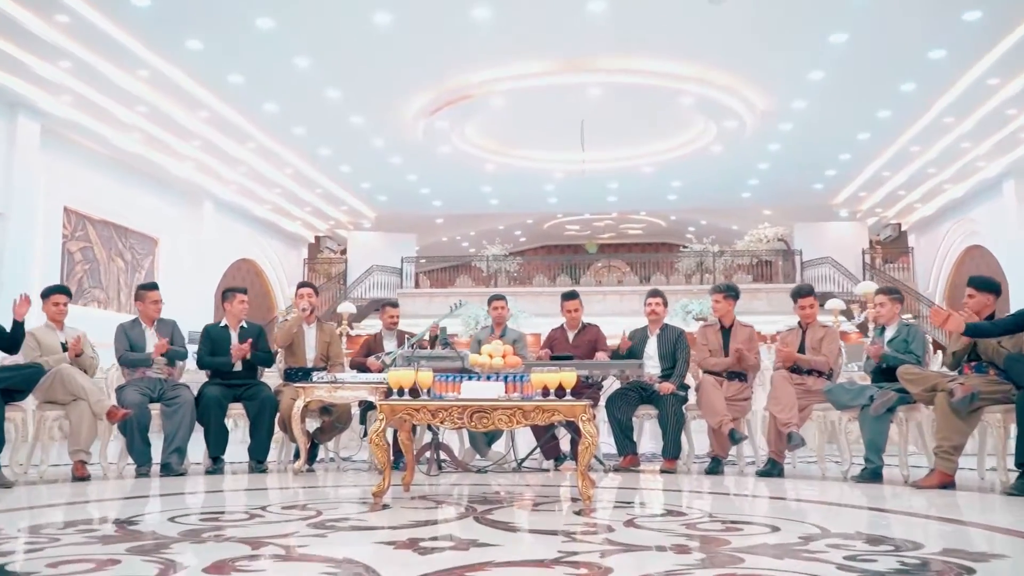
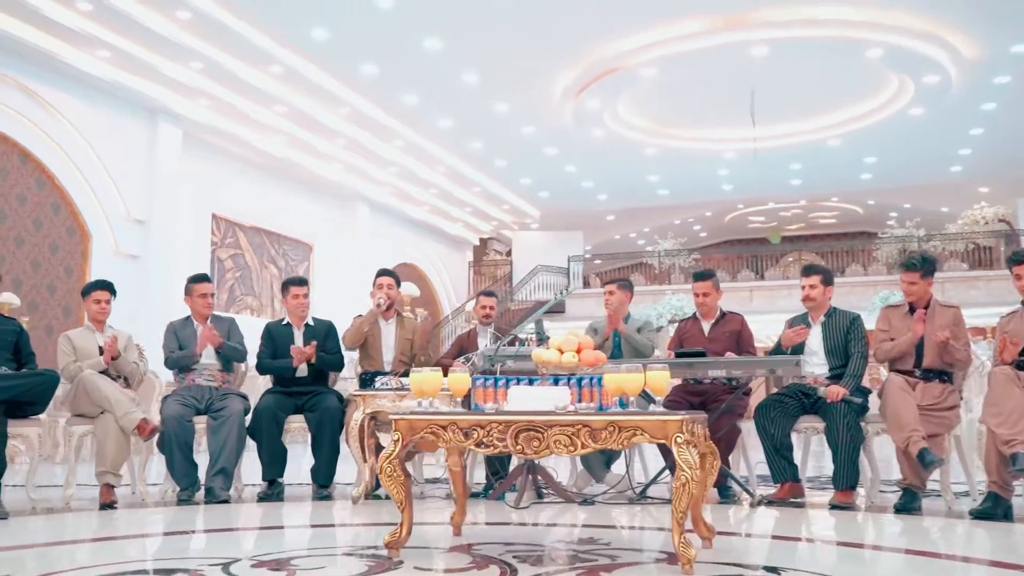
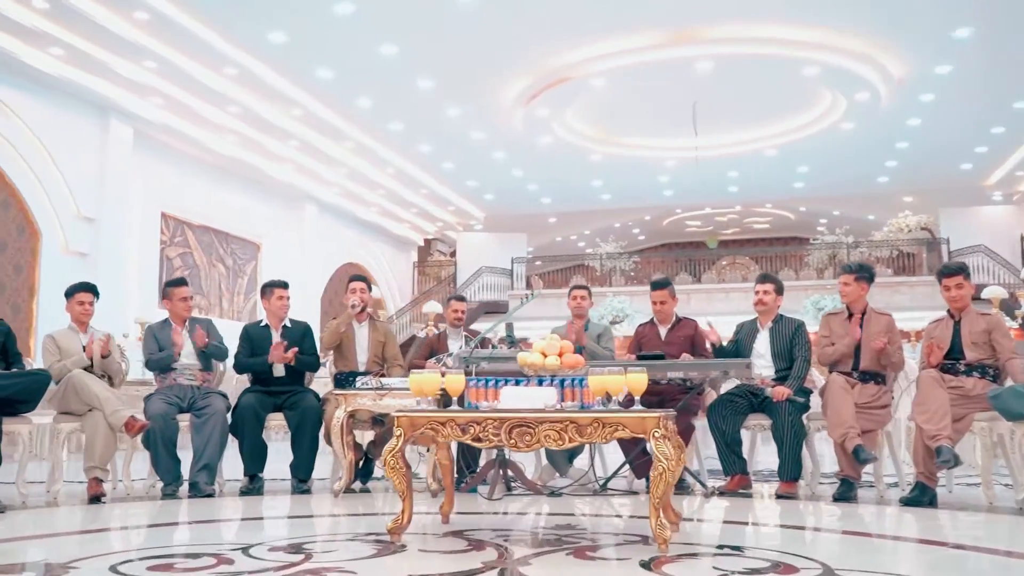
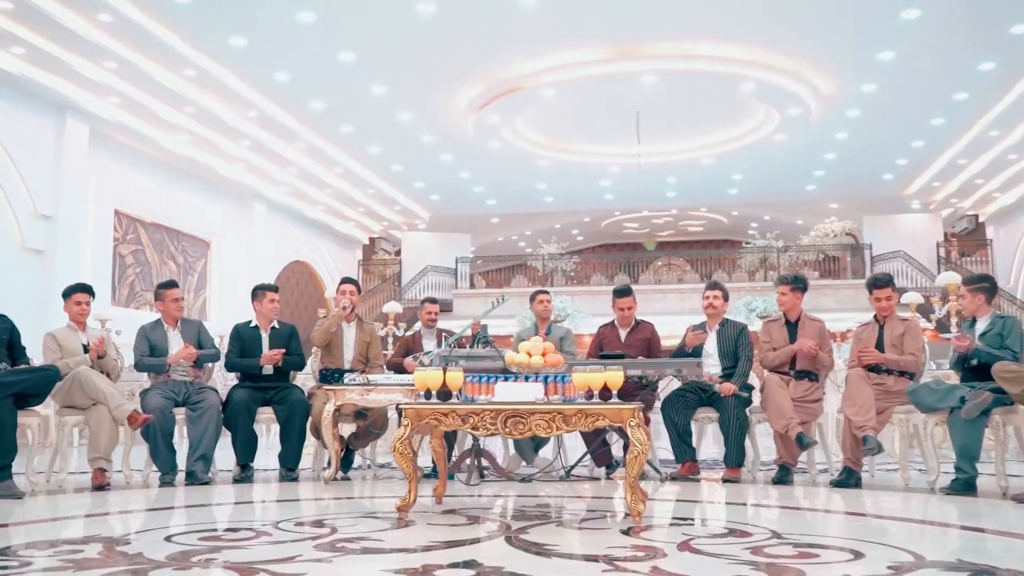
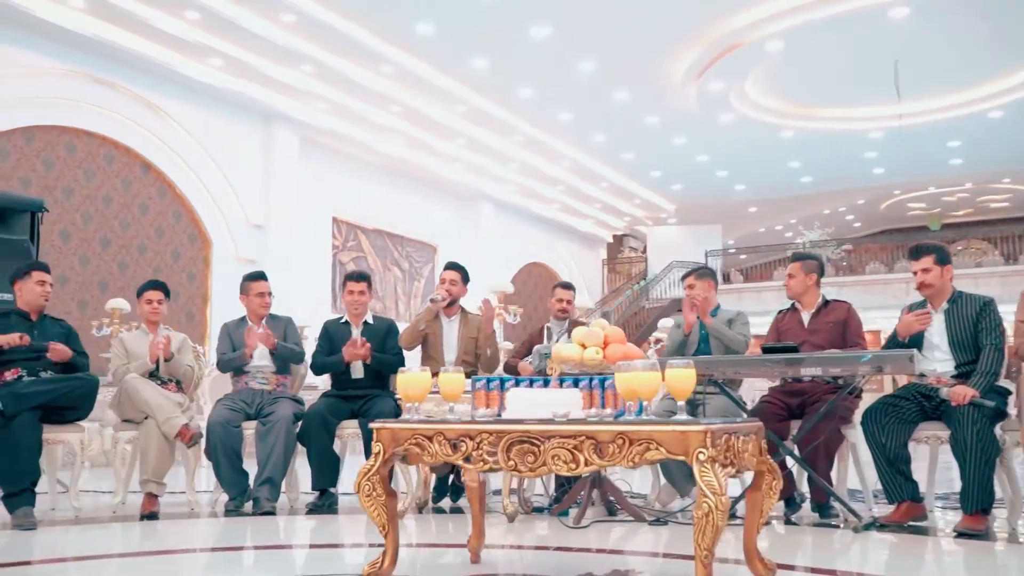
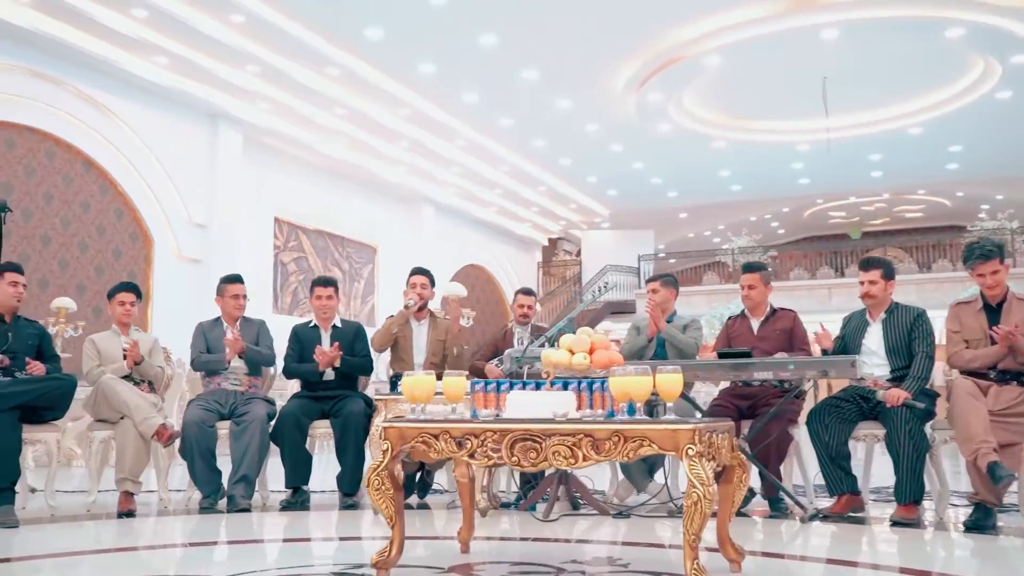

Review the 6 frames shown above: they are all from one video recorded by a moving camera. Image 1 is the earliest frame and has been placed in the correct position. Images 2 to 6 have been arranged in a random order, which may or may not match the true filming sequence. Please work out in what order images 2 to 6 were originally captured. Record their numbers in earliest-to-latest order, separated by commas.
4, 3, 2, 6, 5
